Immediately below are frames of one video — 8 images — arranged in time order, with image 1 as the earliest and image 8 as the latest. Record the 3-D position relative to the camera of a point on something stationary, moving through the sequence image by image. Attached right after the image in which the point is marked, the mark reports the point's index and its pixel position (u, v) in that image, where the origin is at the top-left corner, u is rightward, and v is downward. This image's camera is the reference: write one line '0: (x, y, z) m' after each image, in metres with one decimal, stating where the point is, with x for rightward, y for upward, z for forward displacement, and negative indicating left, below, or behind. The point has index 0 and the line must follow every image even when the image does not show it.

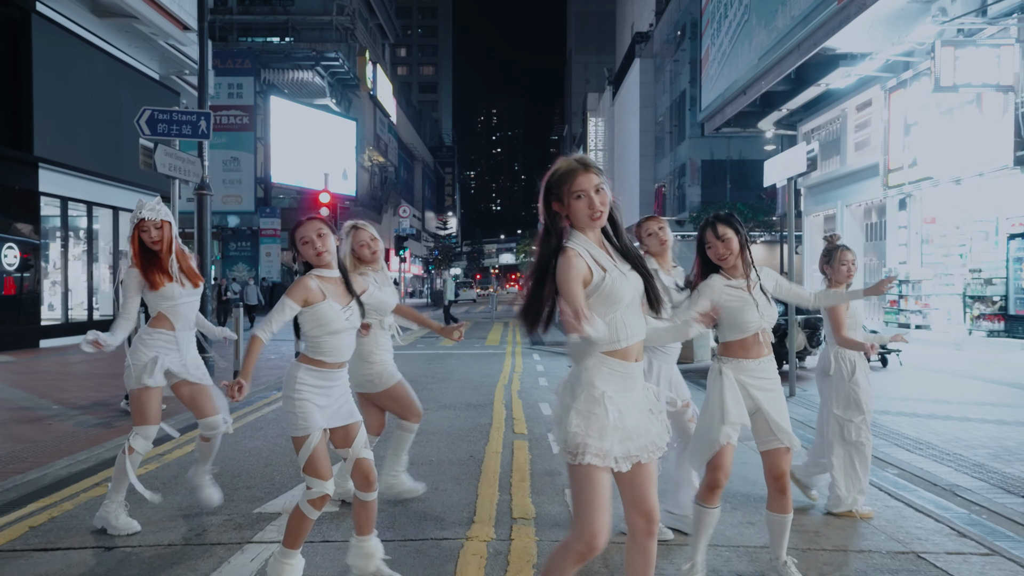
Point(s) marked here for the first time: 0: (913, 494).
0: (+2.9, -1.5, +5.5) m
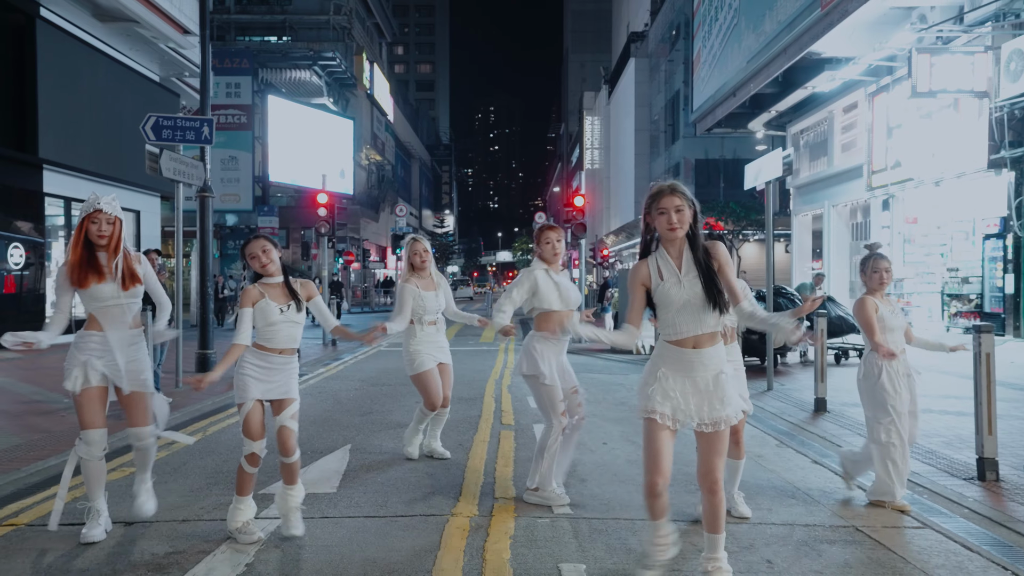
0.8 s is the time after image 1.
0: (+2.8, -1.5, +6.0) m
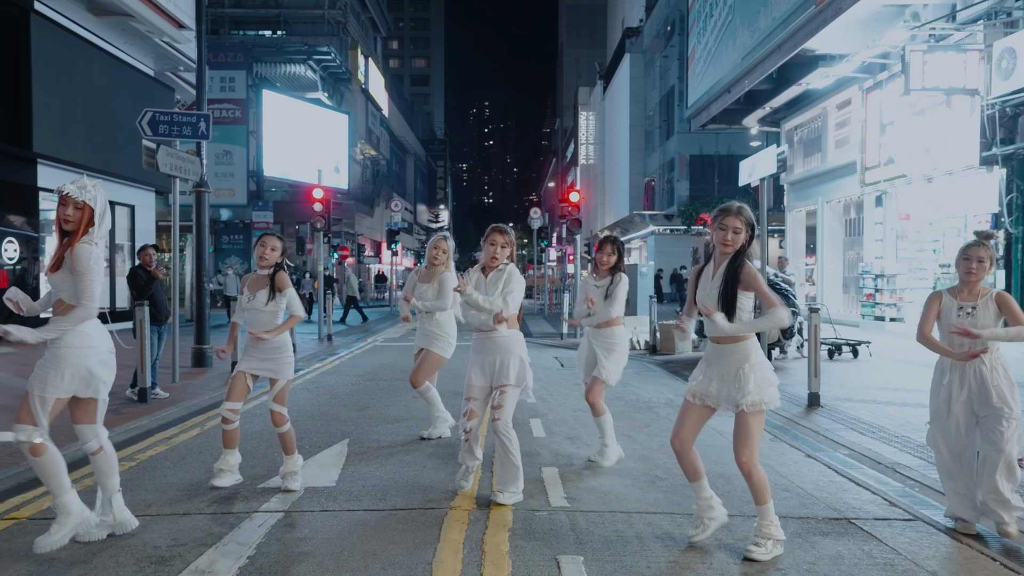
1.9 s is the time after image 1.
0: (+2.8, -1.5, +6.1) m
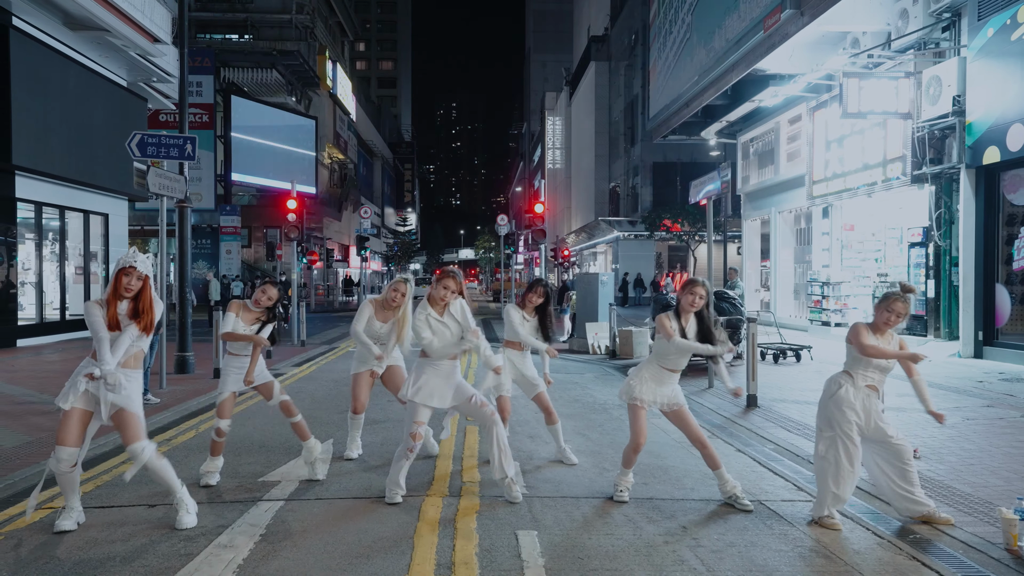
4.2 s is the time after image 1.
0: (+2.5, -1.6, +7.0) m
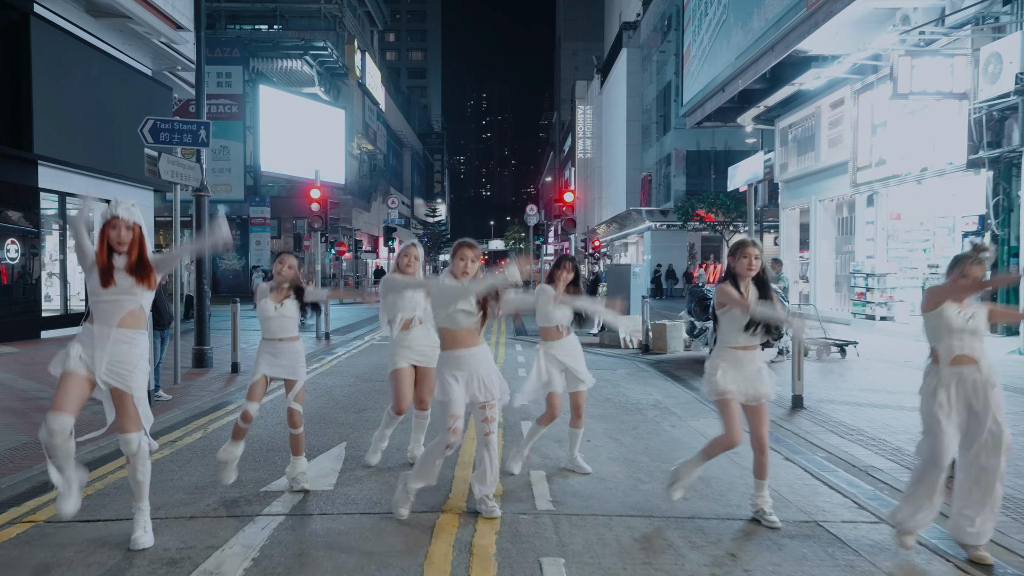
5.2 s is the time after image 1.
0: (+2.7, -1.5, +6.4) m
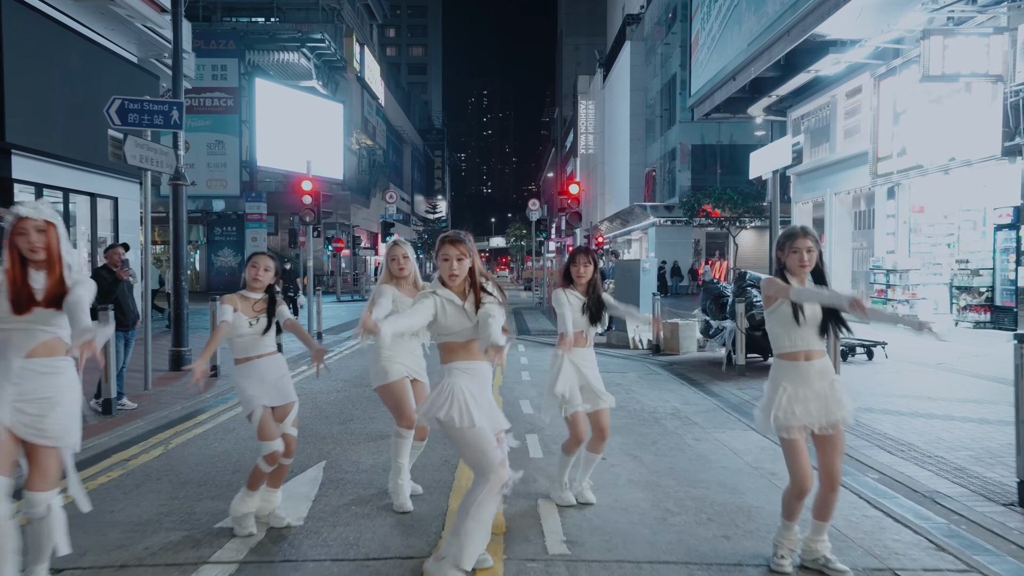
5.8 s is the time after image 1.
0: (+2.7, -1.5, +5.4) m
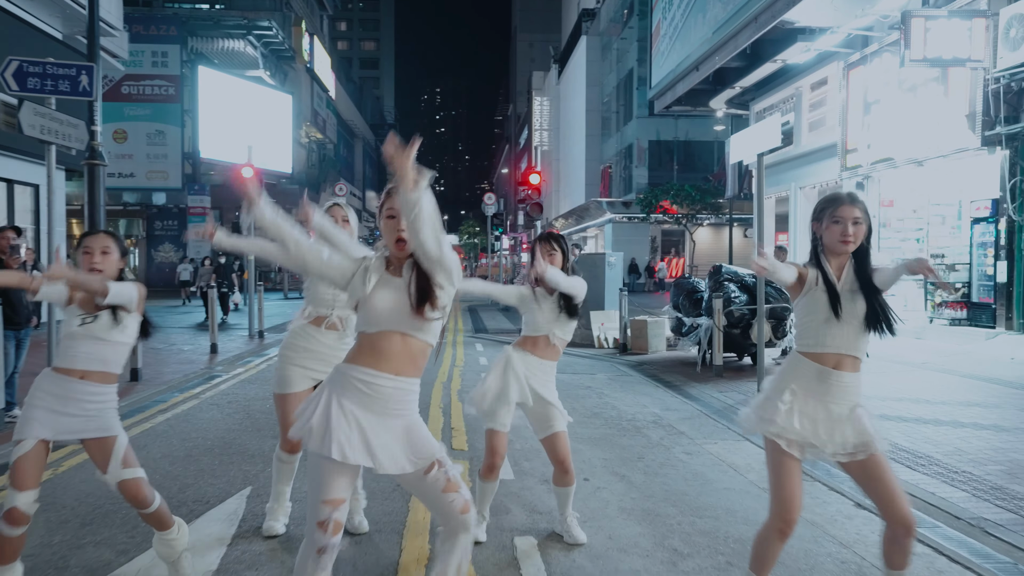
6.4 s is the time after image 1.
0: (+2.5, -1.4, +4.5) m
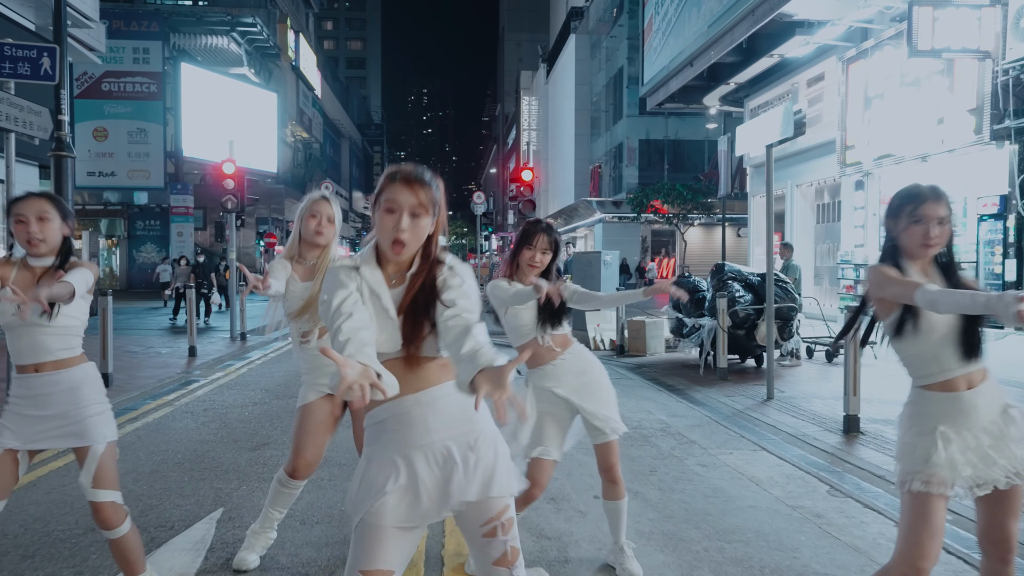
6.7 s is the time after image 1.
0: (+2.6, -1.4, +4.0) m
